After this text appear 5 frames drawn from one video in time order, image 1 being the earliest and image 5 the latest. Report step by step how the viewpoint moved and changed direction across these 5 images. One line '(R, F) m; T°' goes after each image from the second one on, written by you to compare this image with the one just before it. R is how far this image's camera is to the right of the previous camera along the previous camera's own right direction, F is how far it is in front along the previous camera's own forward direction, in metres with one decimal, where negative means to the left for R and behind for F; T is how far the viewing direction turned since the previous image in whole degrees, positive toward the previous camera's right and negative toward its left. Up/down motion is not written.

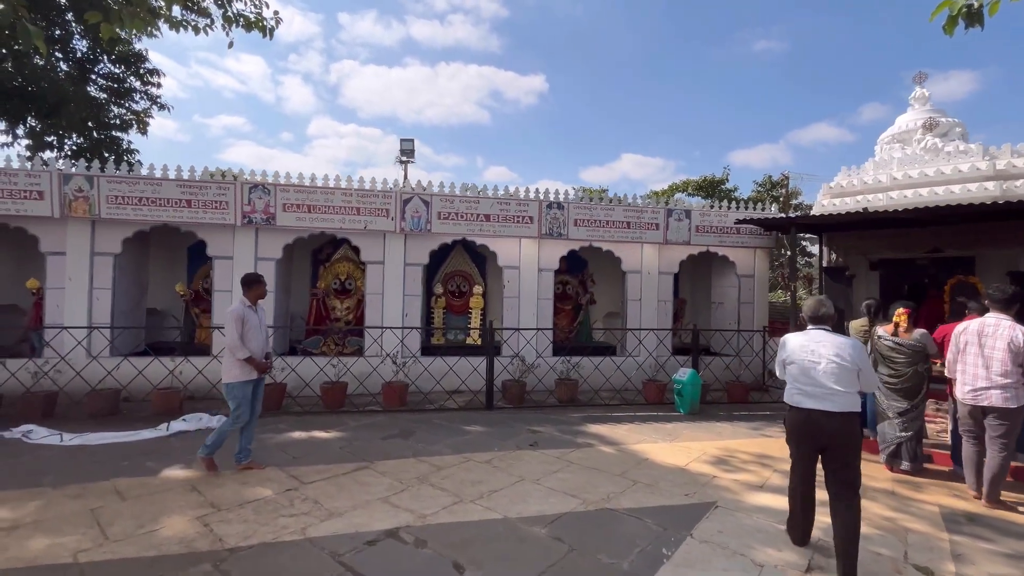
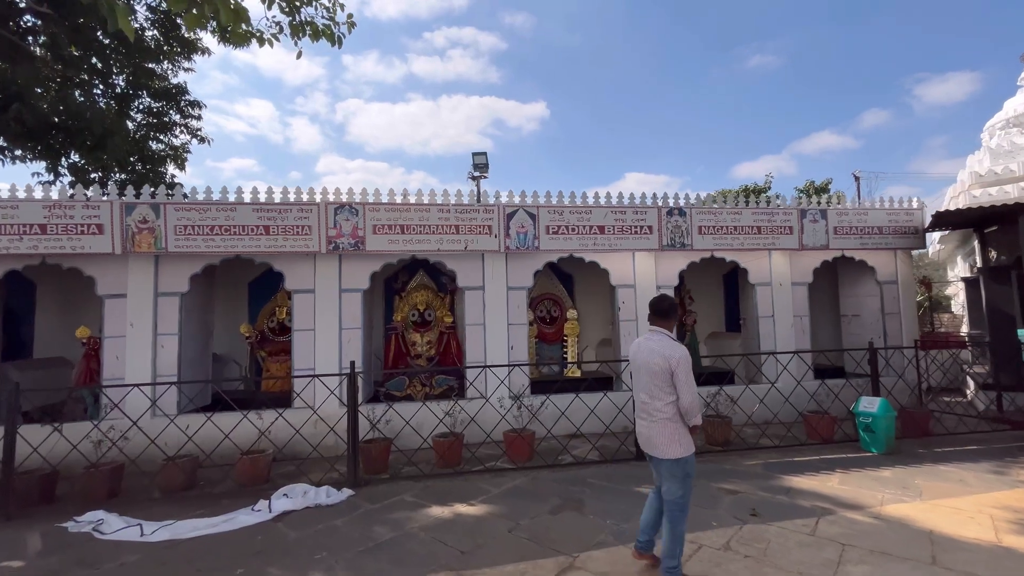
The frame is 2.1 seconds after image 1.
(-1.9, +1.3) m; -1°
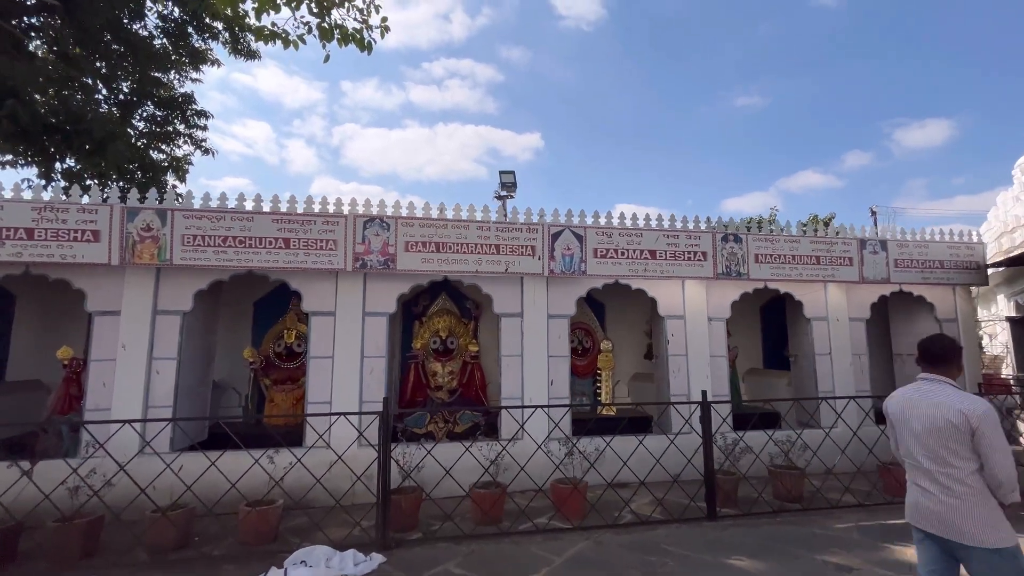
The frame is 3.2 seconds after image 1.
(-0.8, +0.8) m; +1°
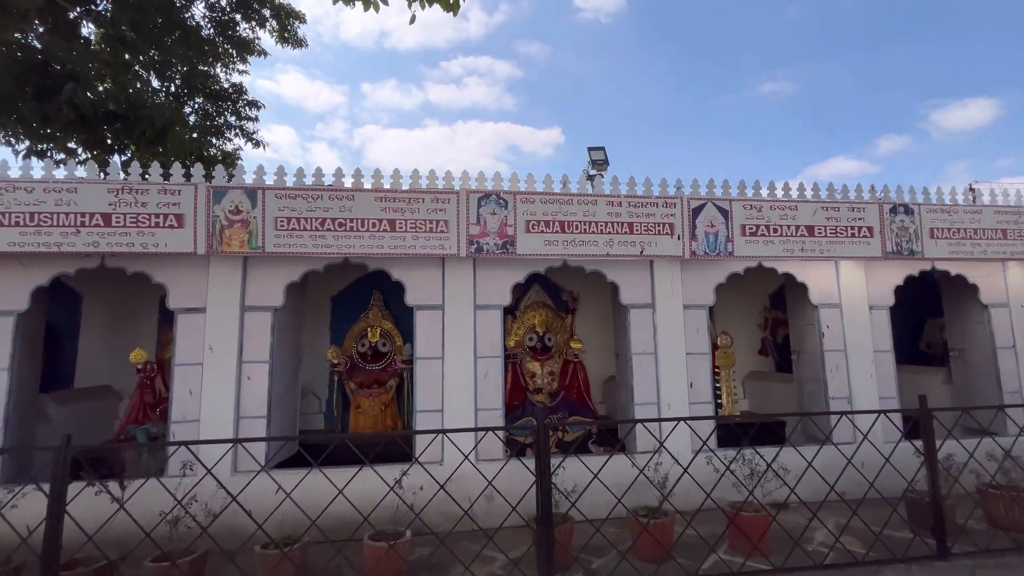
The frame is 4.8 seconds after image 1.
(-1.4, +1.0) m; -3°
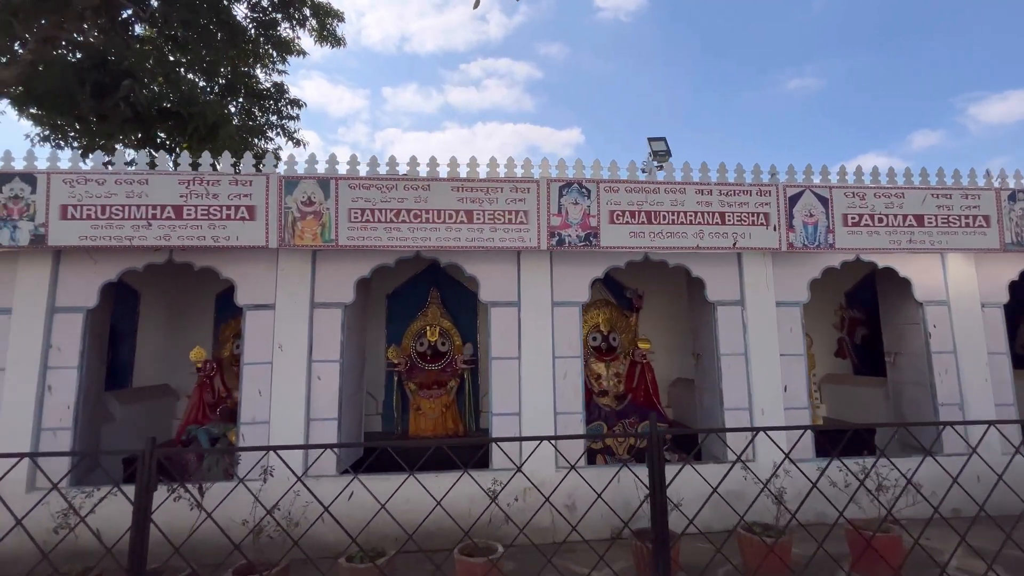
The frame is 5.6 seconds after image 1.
(-0.7, +0.3) m; -2°
